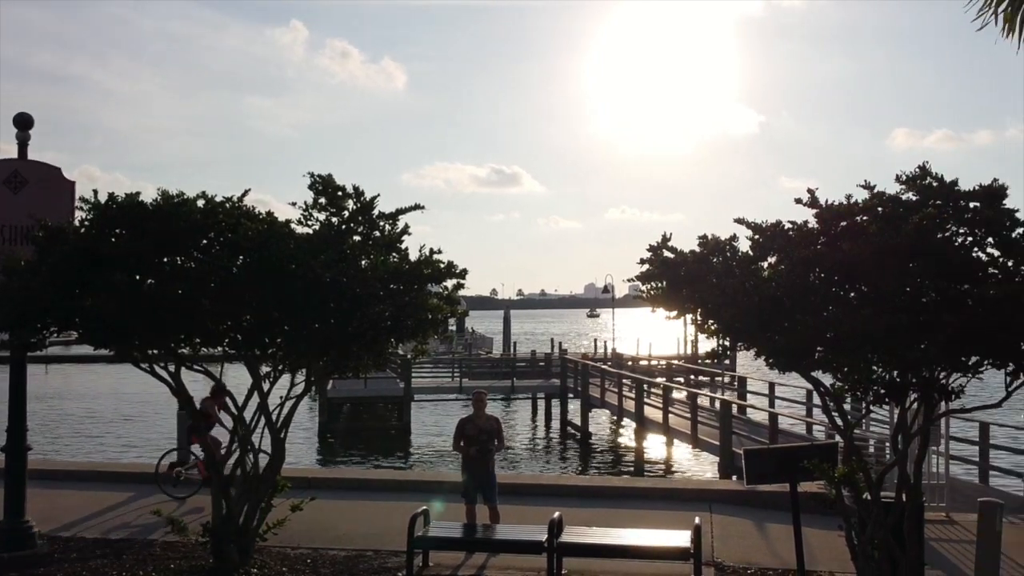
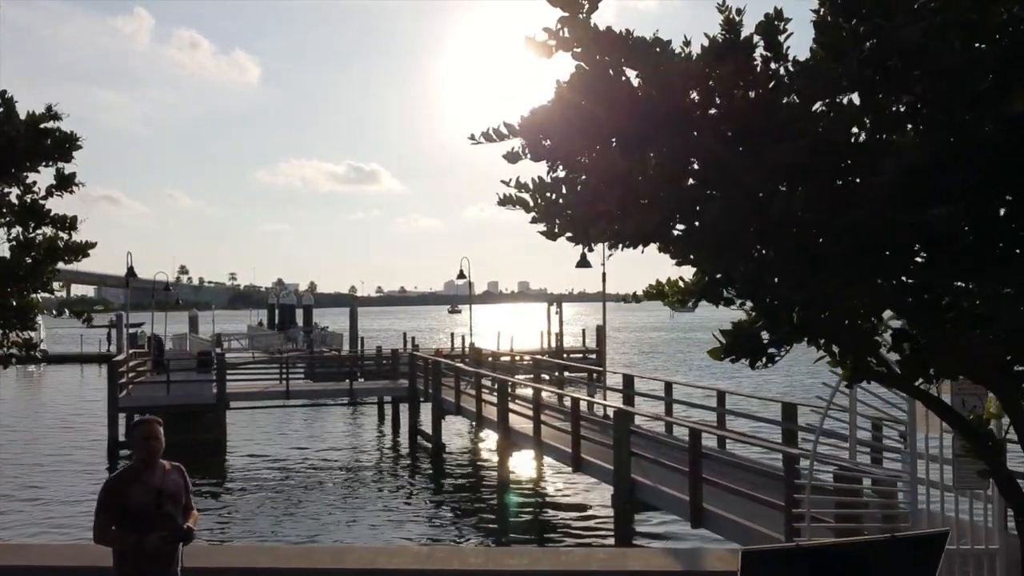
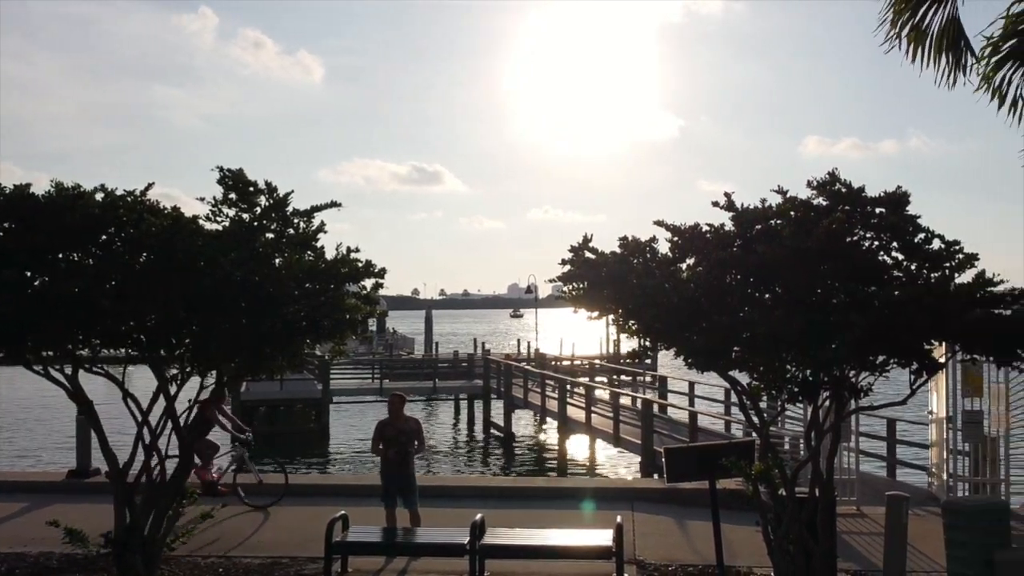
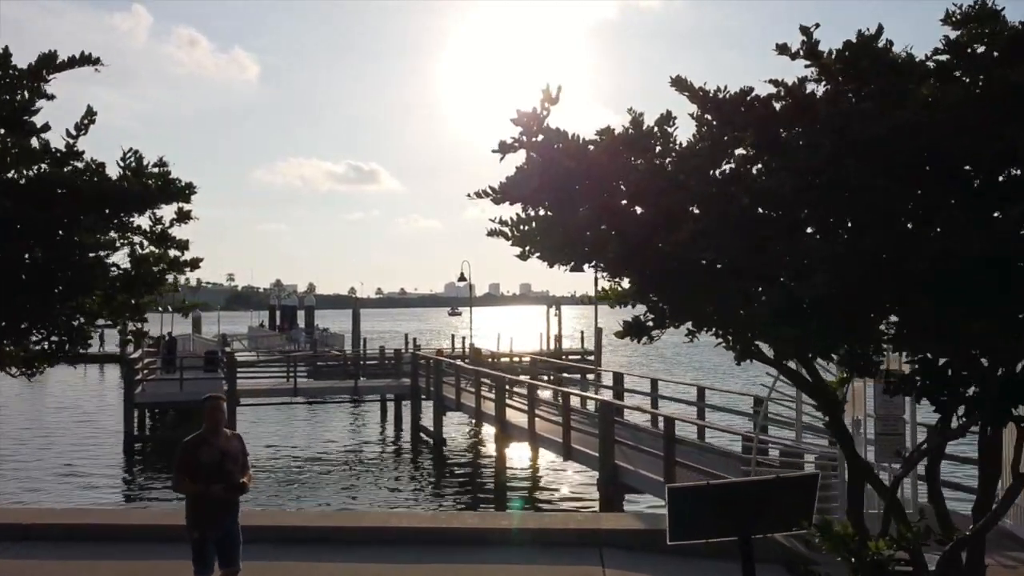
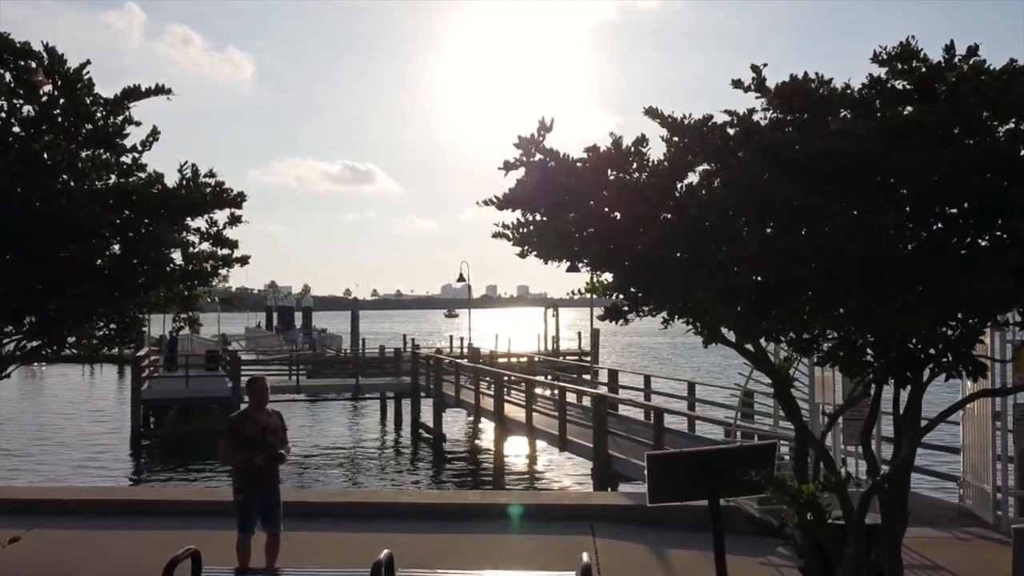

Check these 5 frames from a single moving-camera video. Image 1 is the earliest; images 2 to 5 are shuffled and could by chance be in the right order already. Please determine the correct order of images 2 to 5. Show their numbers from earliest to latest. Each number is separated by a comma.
3, 5, 4, 2
